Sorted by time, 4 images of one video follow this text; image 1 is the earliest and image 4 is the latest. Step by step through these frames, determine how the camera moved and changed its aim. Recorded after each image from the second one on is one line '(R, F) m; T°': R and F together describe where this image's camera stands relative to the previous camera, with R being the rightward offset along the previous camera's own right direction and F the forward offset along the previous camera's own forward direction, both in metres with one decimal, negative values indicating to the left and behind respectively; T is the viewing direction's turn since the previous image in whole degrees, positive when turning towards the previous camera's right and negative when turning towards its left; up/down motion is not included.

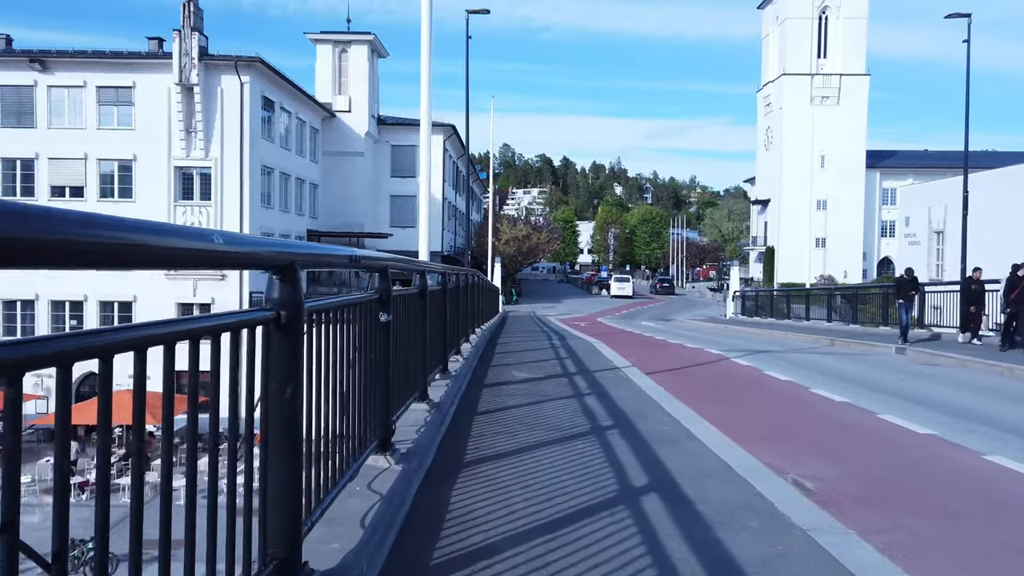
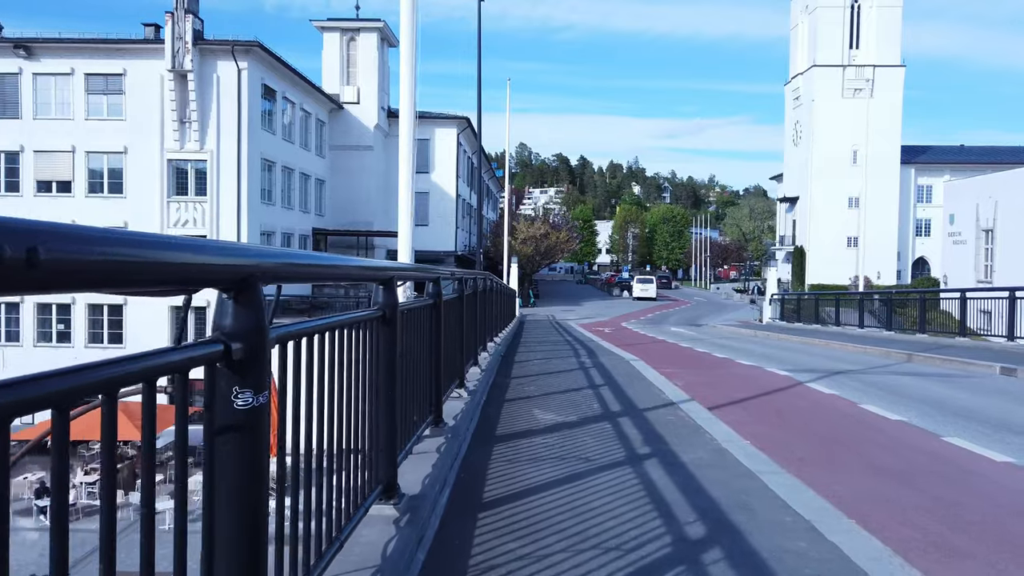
(-0.1, +2.8) m; -1°
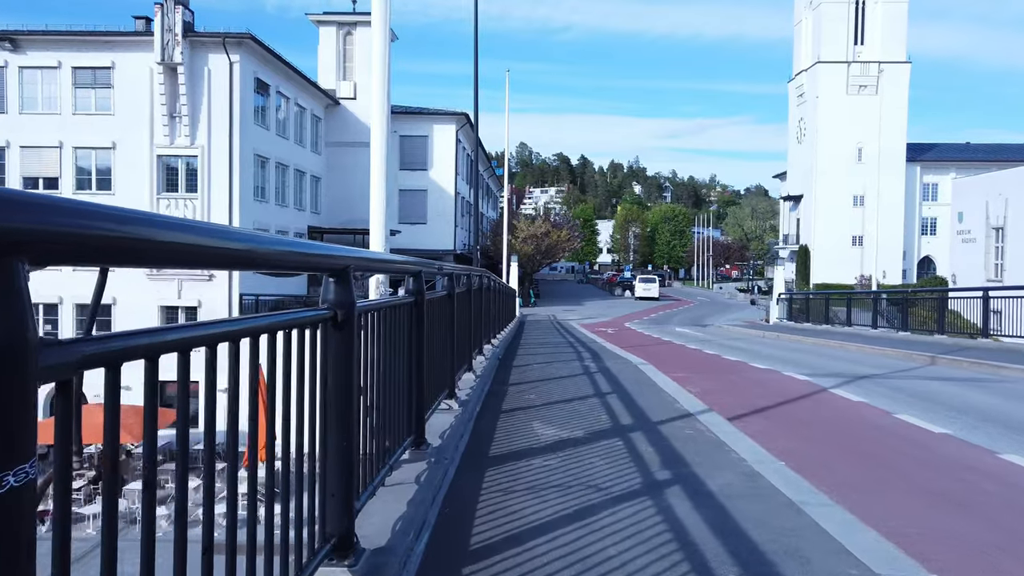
(0.0, +1.0) m; 0°
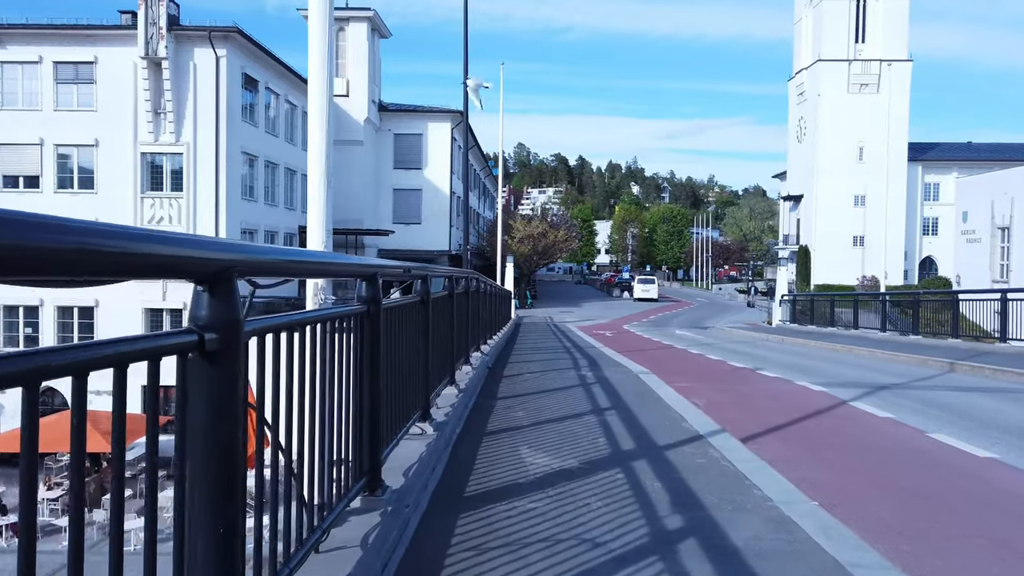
(+0.1, +1.0) m; 0°
